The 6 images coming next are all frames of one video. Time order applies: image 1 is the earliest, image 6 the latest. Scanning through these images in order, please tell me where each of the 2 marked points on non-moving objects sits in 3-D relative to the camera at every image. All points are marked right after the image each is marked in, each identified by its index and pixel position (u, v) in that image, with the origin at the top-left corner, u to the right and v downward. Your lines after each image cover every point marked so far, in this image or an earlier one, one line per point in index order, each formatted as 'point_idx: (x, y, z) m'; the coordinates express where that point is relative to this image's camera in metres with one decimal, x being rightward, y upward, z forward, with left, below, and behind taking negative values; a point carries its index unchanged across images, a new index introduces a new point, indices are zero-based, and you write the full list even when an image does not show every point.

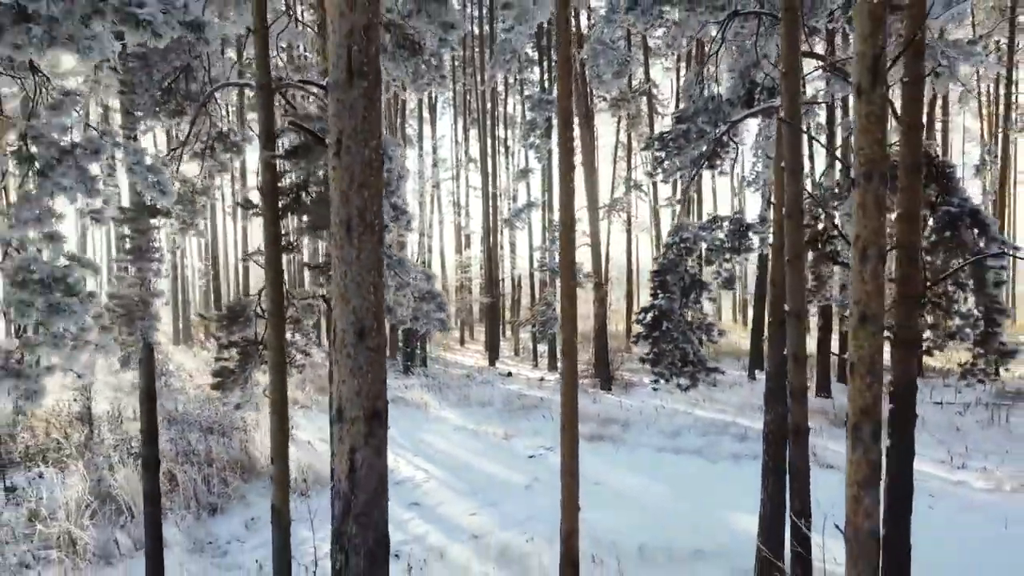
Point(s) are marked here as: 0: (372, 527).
0: (-0.8, -1.3, +3.4) m
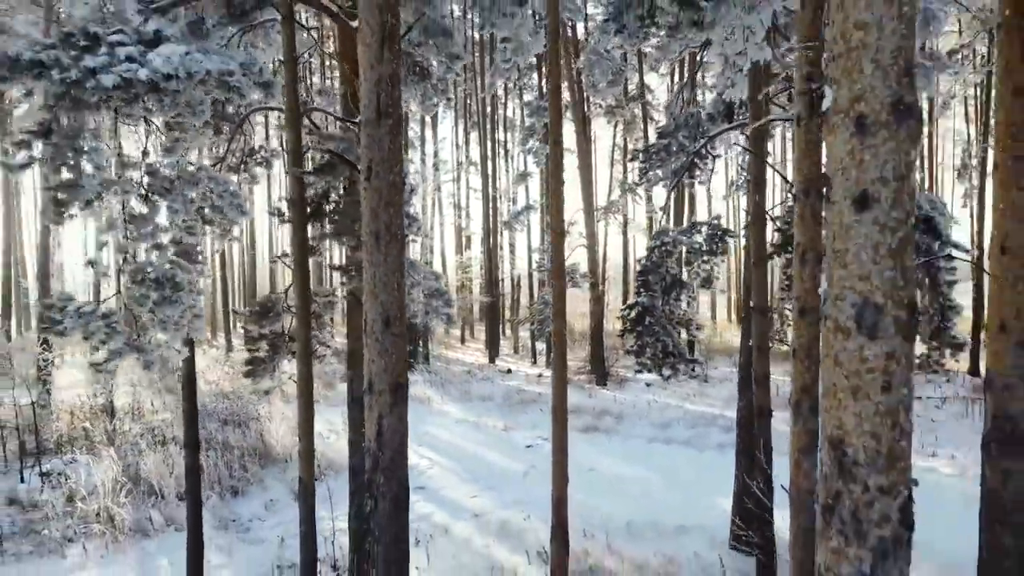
0: (-0.8, -1.3, +4.2) m
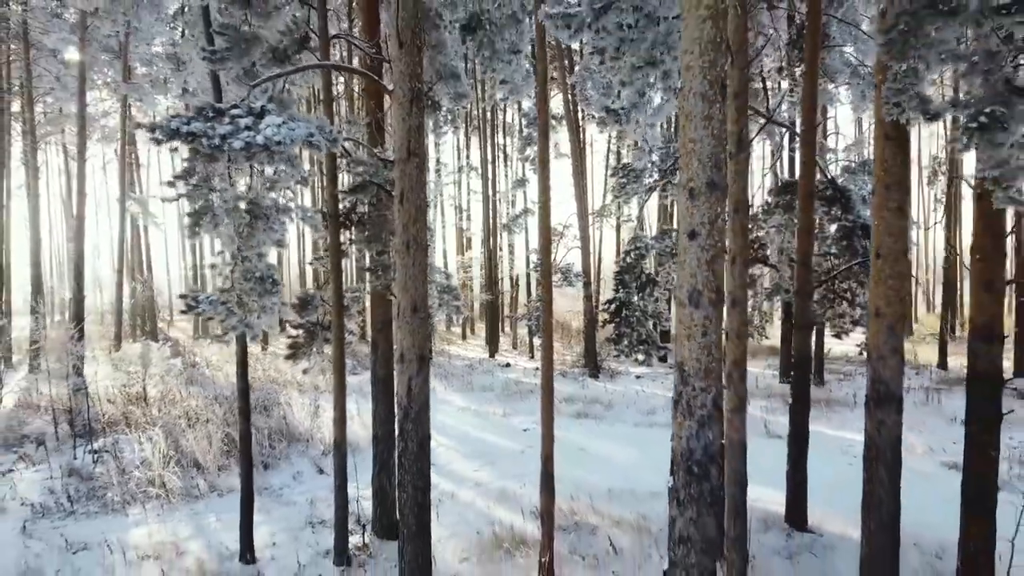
0: (-0.9, -1.3, +5.5) m
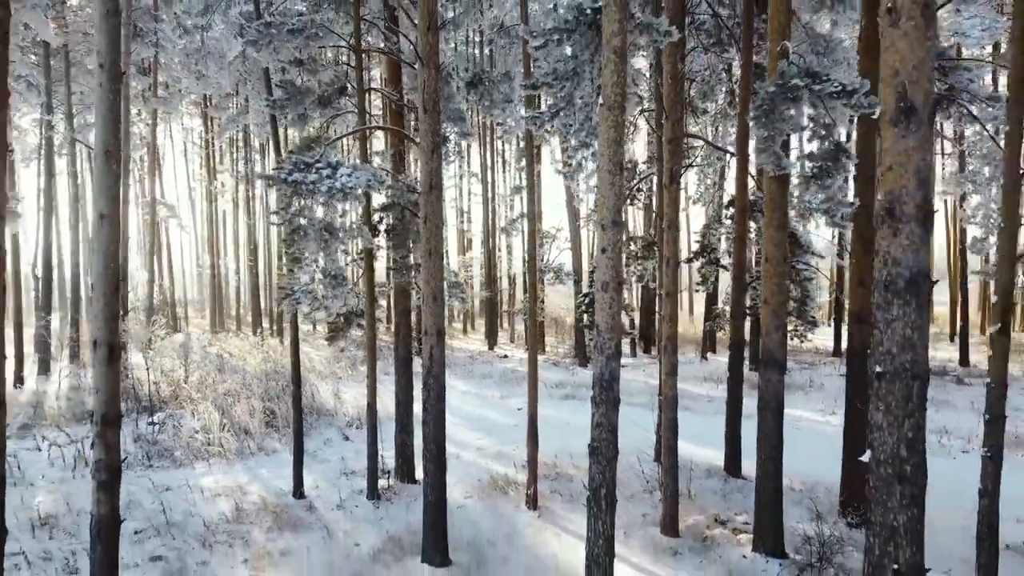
0: (-1.0, -1.2, +7.6) m
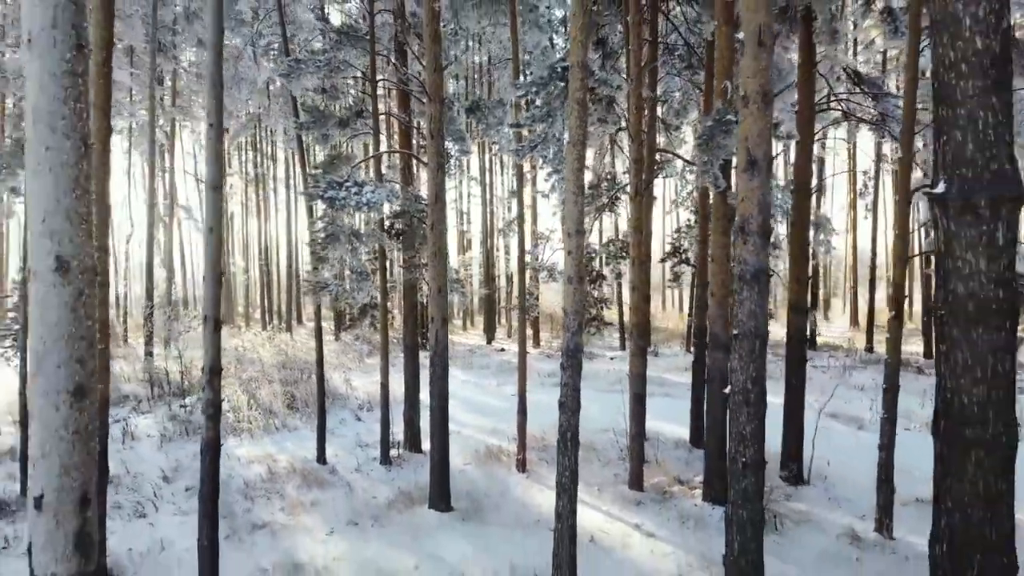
0: (-1.1, -1.1, +9.2) m
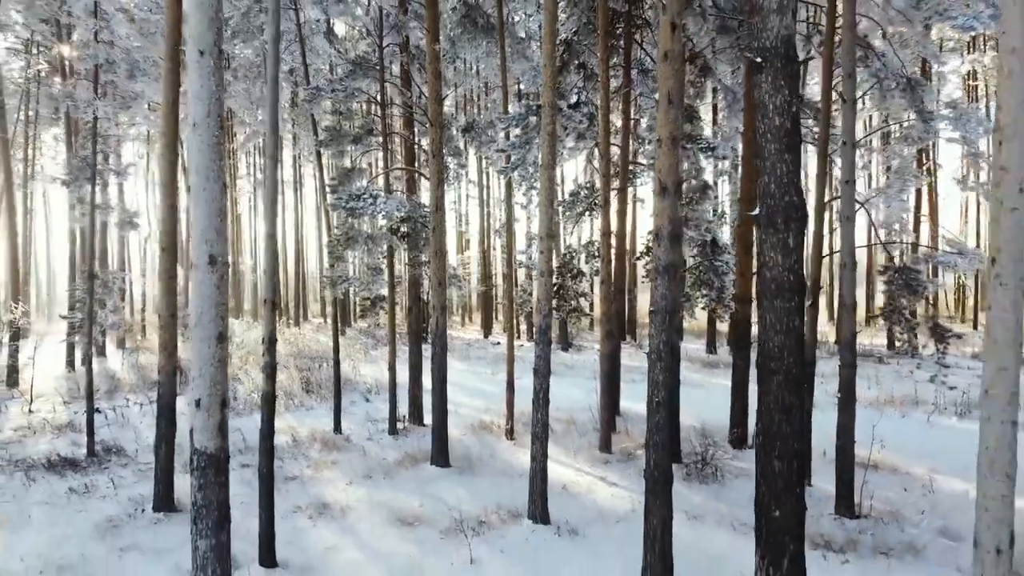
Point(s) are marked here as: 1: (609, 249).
0: (-1.3, -1.0, +11.0) m
1: (+1.9, +0.8, +11.7) m
